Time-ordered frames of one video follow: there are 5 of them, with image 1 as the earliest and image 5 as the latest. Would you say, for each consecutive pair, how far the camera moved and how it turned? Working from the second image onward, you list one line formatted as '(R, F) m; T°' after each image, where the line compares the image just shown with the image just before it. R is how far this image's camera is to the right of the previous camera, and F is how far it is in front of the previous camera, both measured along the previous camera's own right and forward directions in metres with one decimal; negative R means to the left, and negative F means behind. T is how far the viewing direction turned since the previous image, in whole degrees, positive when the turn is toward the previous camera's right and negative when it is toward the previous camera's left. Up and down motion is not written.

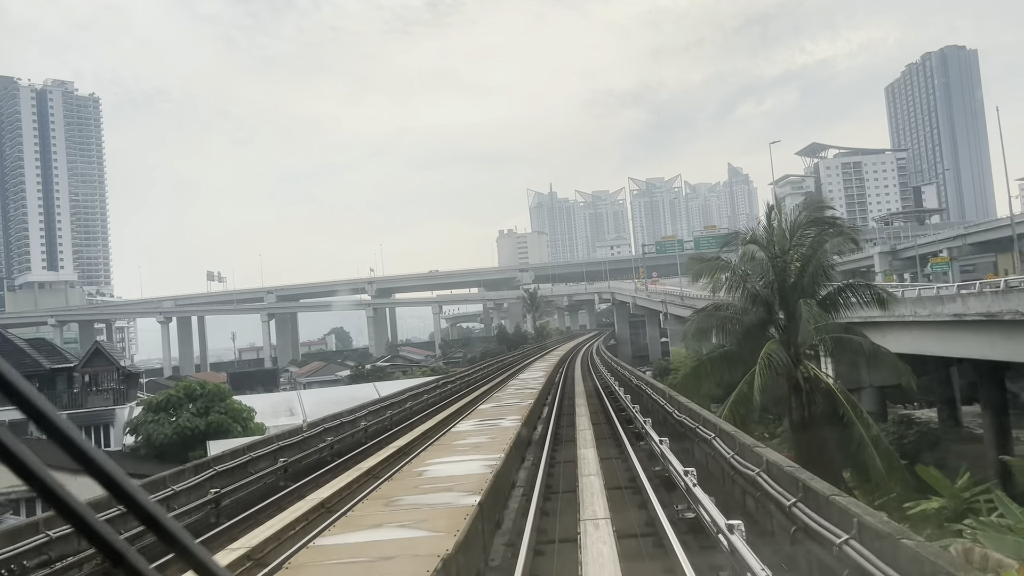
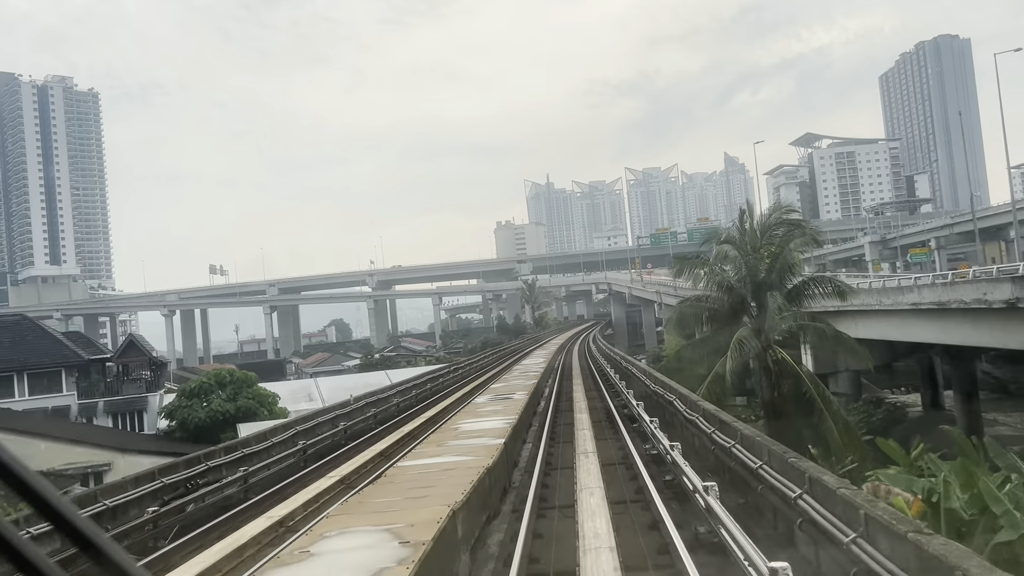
(-0.1, -1.4) m; 0°
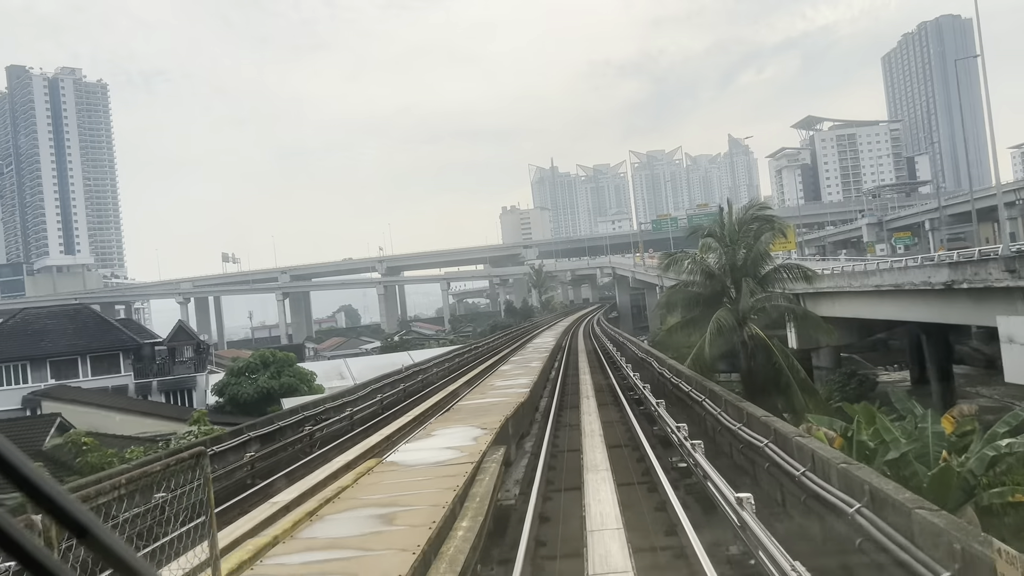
(-0.2, -2.0) m; 0°
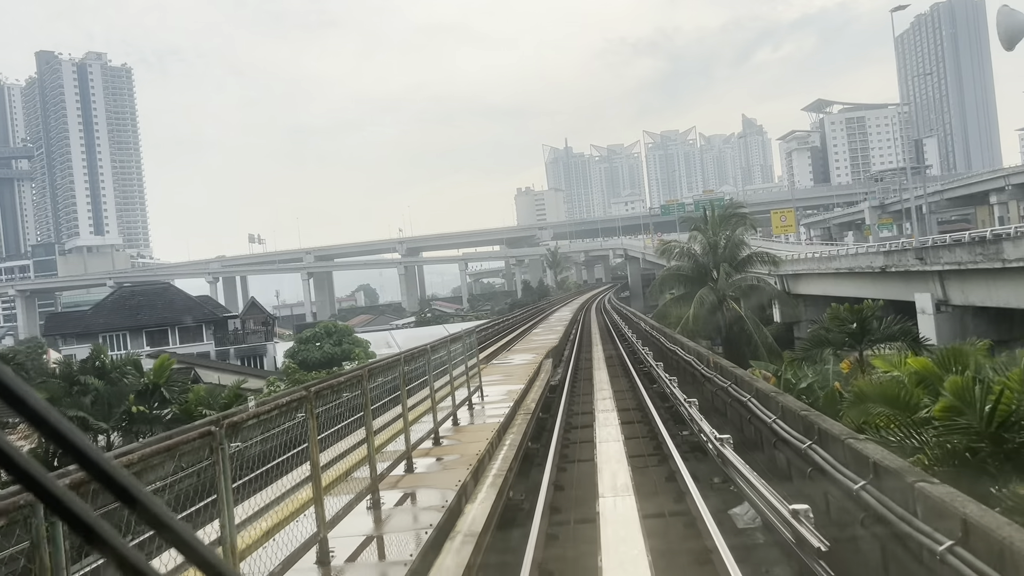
(-0.3, -3.6) m; -1°
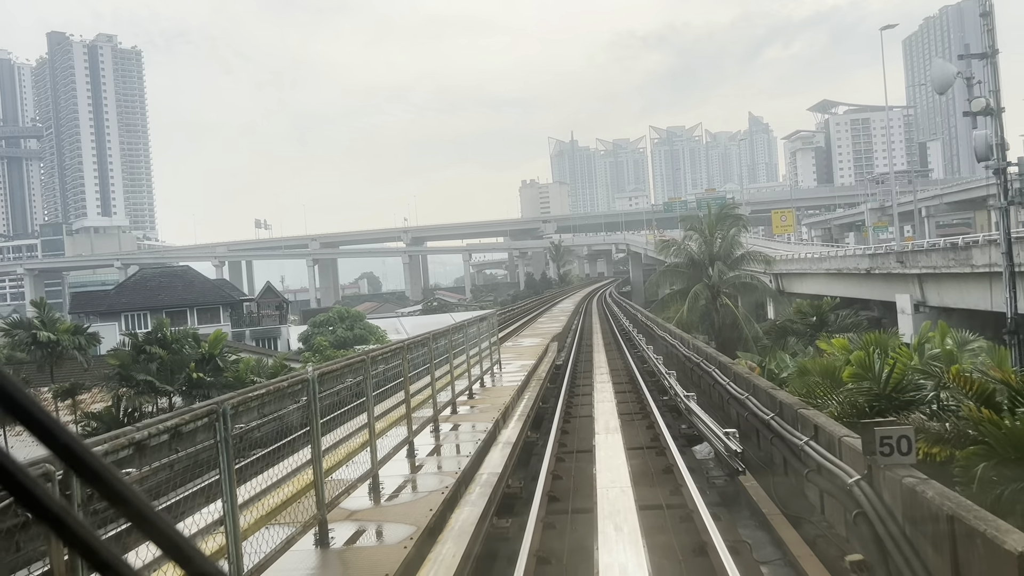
(-0.1, -1.1) m; 0°
